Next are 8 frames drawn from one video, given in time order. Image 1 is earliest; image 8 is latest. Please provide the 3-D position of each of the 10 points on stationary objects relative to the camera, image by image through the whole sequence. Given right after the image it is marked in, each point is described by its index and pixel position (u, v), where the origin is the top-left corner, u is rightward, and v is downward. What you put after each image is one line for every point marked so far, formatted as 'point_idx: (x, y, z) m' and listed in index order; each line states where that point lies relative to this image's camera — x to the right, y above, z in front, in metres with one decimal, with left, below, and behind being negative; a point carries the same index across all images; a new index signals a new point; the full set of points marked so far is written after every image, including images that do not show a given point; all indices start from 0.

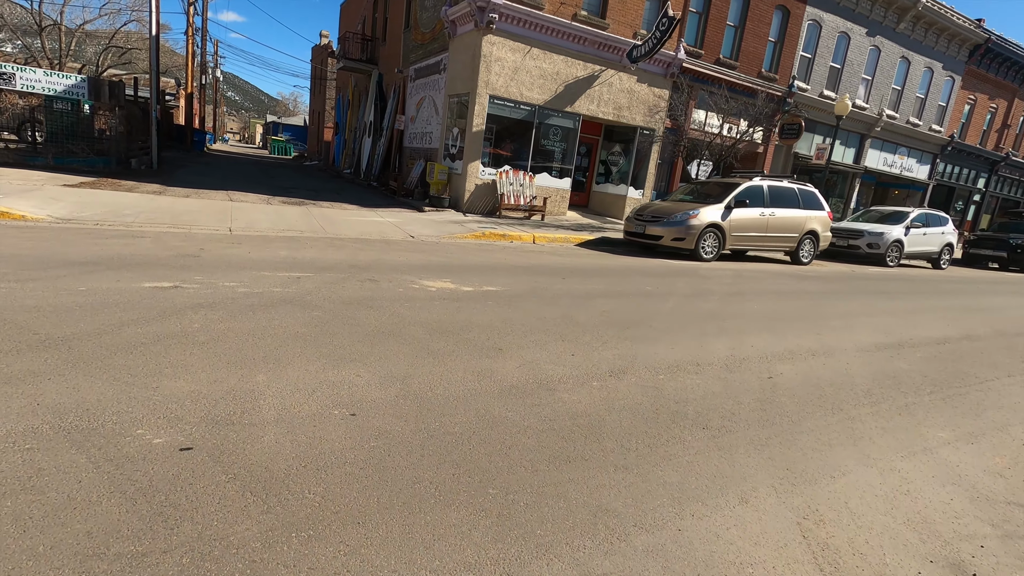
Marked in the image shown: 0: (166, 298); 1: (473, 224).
0: (-3.0, -0.1, +4.6) m
1: (-1.0, +1.7, +14.0) m
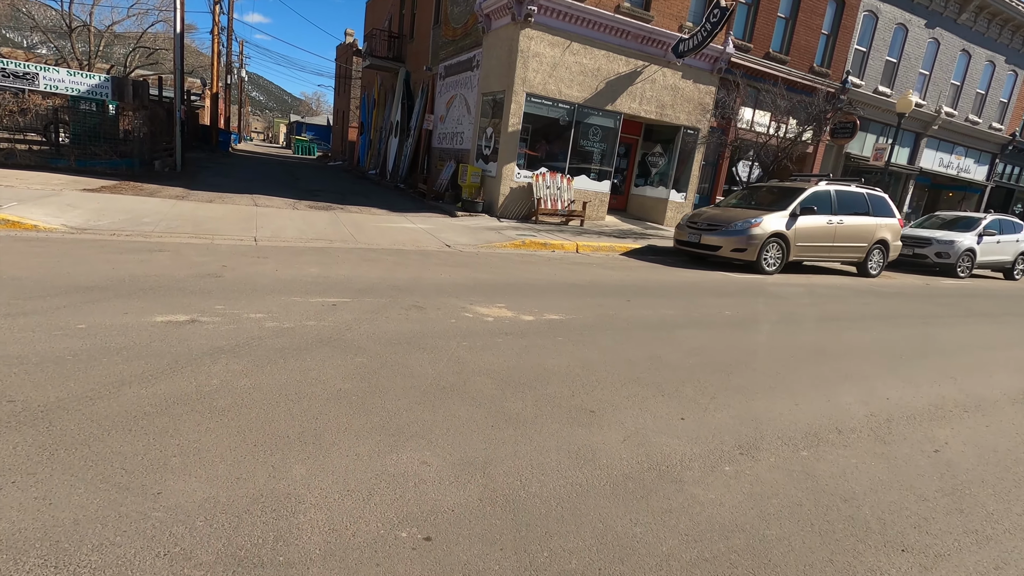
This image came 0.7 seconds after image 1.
0: (-2.4, -0.4, +3.8) m
1: (0.0, +1.4, +13.1) m
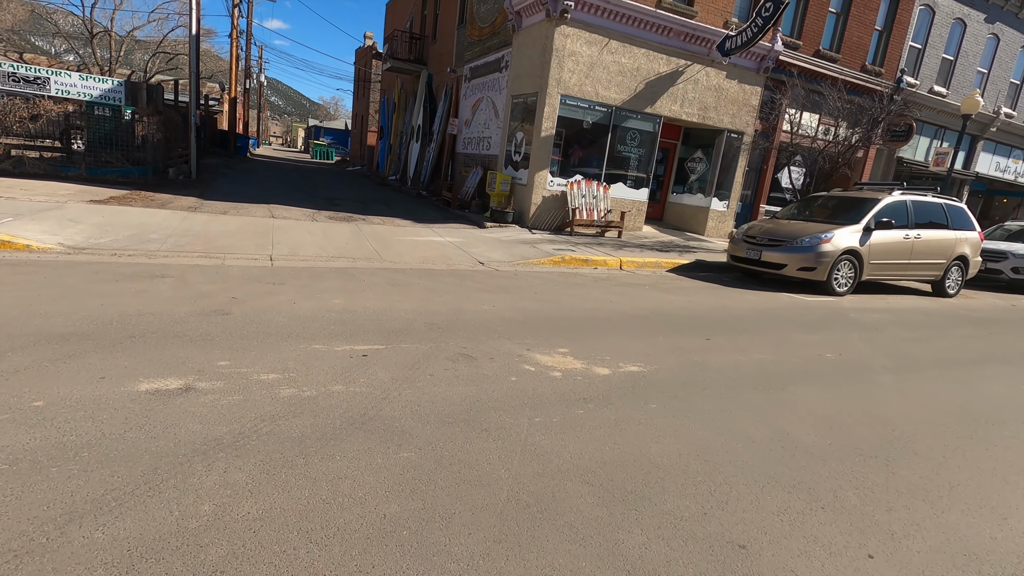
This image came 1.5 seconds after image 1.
0: (-1.8, -0.7, +2.8) m
1: (+0.8, +1.0, +12.0) m
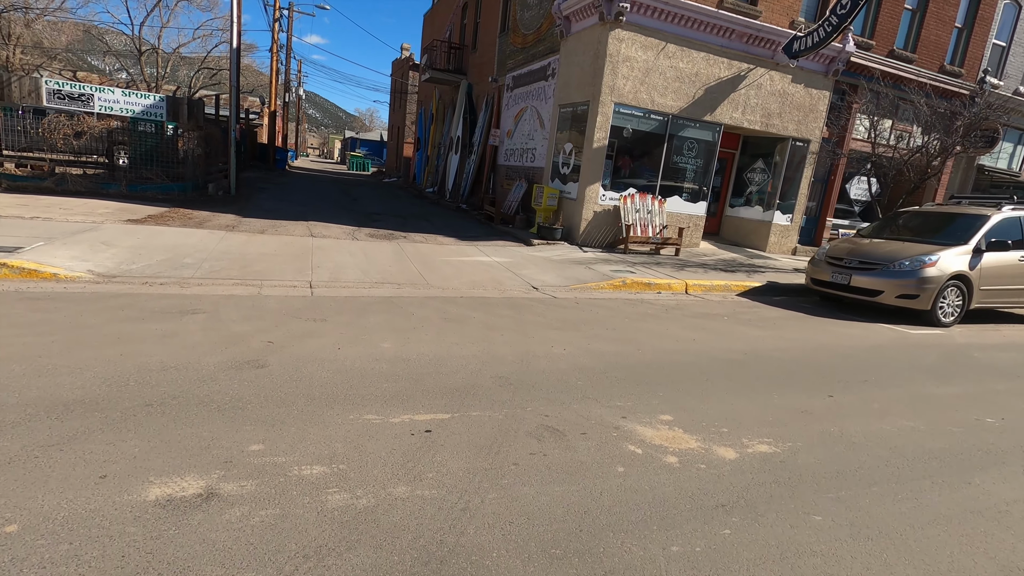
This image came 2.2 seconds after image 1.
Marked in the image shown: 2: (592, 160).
0: (-1.3, -1.1, +2.1) m
1: (+1.9, +0.5, +11.1) m
2: (+1.9, +3.1, +12.9) m
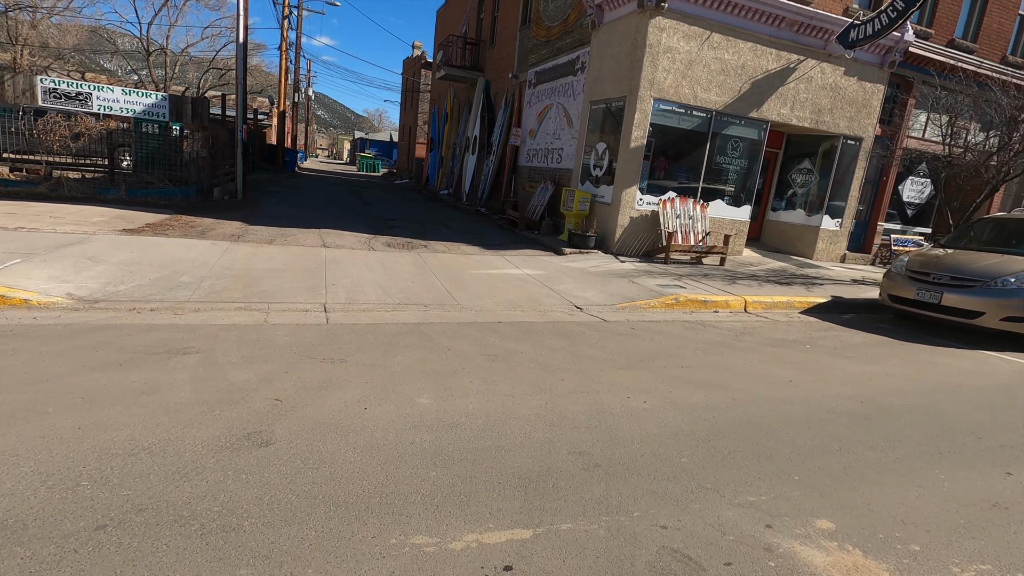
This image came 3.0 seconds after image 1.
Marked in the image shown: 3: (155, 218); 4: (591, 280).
0: (-0.8, -1.4, +1.0) m
1: (+2.5, +0.2, +10.0) m
2: (+2.6, +2.8, +11.8) m
3: (-7.5, +1.5, +11.2) m
4: (+1.4, +0.1, +9.6) m
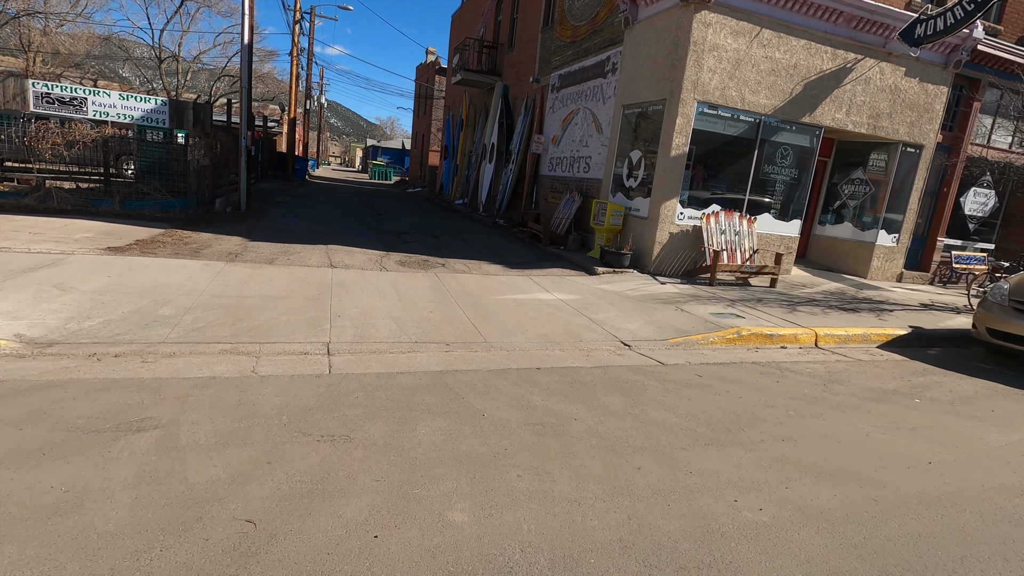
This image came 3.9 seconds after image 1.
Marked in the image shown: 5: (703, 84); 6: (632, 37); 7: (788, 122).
0: (-0.5, -1.7, -0.2) m
1: (+3.0, -0.3, +8.8) m
2: (+3.1, +2.3, +10.6) m
3: (-7.0, +1.0, +10.2) m
4: (+1.9, -0.3, +8.4) m
5: (+3.7, +3.9, +10.3) m
6: (+2.6, +5.5, +11.7) m
7: (+5.8, +3.5, +11.3) m
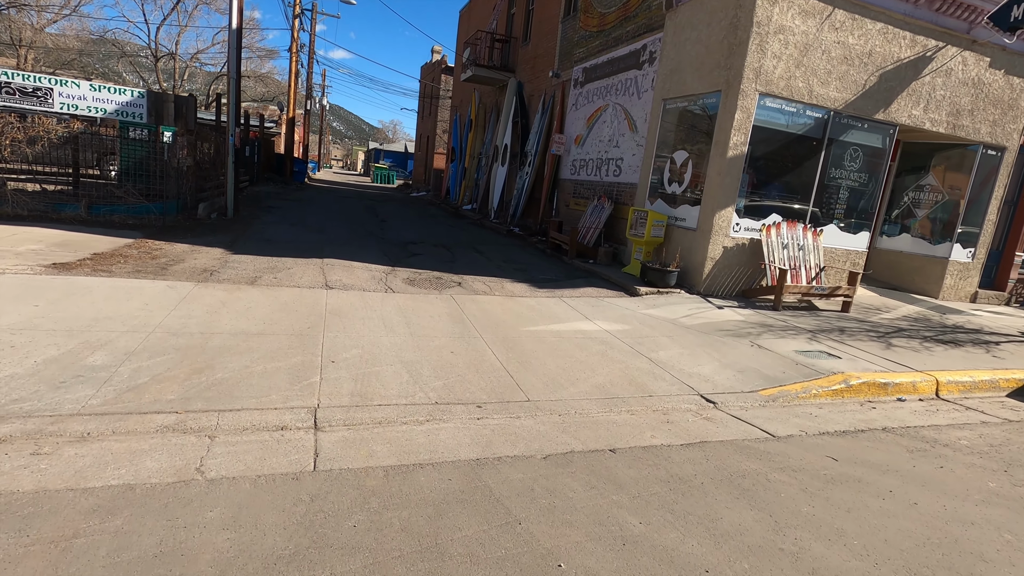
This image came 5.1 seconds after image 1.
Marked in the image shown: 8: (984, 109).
0: (-0.1, -2.0, -1.8) m
1: (+3.4, -0.6, +7.2) m
2: (+3.6, +1.9, +9.0) m
3: (-6.5, +0.7, +8.6) m
4: (+2.4, -0.7, +6.8) m
5: (+4.2, +3.5, +8.8) m
6: (+3.1, +5.1, +10.2) m
7: (+6.3, +3.1, +9.7) m
8: (+9.3, +3.5, +10.5) m
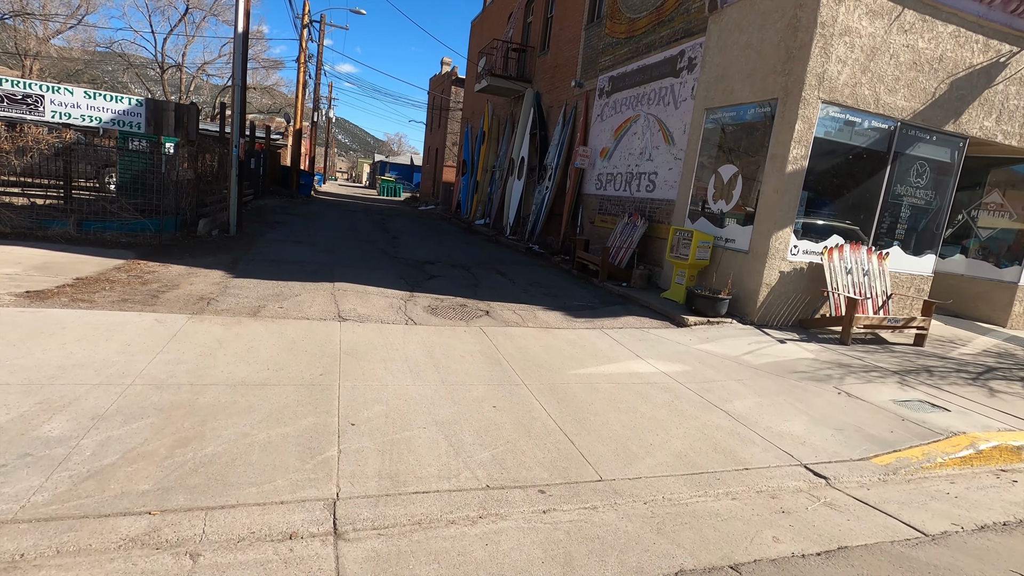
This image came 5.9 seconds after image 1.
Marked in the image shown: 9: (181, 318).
0: (+0.4, -2.2, -2.8) m
1: (+3.9, -1.1, +6.2) m
2: (+4.1, +1.5, +8.1) m
3: (-6.0, +0.3, +7.7) m
4: (+2.8, -1.1, +5.8) m
5: (+4.7, +3.1, +7.9) m
6: (+3.7, +4.6, +9.3) m
7: (+6.8, +2.6, +8.8) m
8: (+9.9, +3.0, +9.6) m
9: (-3.6, -0.3, +5.9) m
